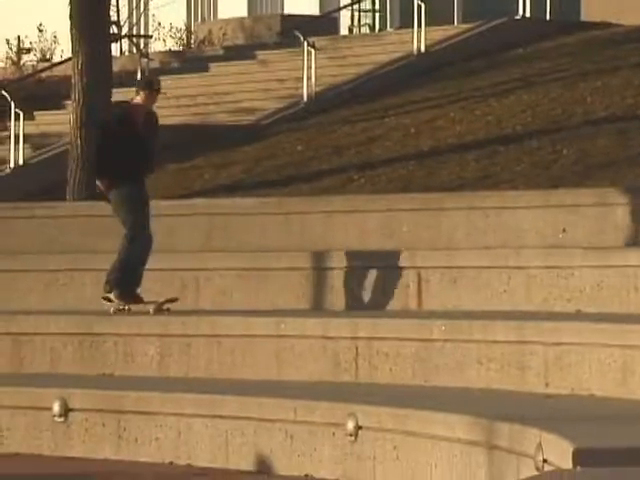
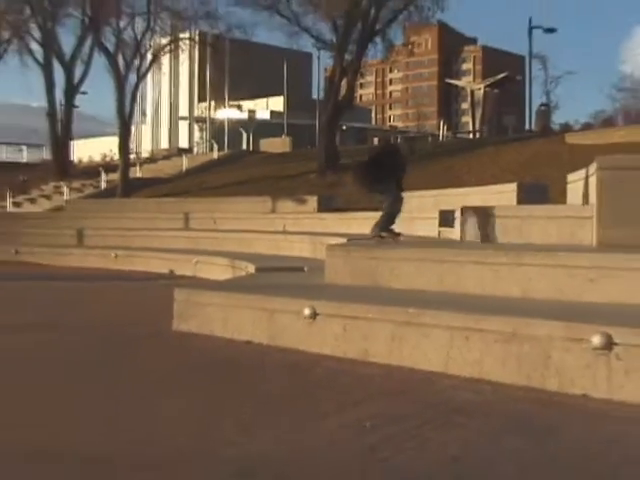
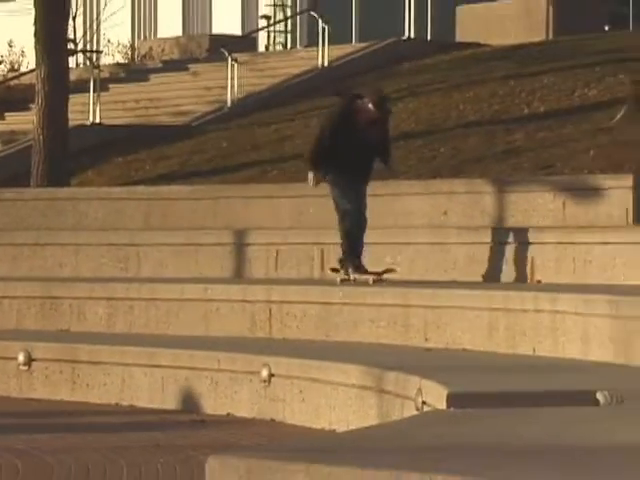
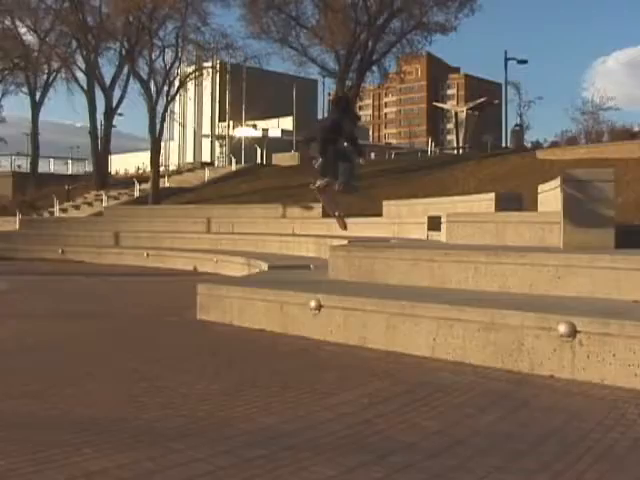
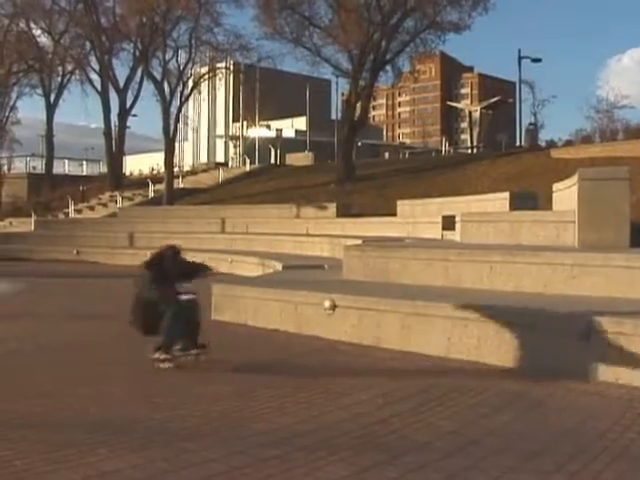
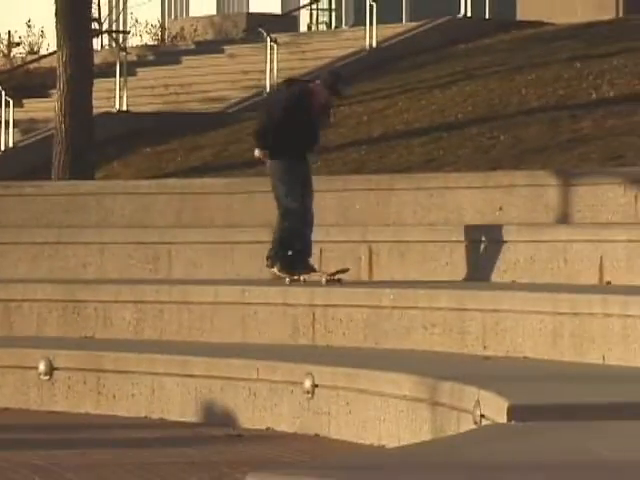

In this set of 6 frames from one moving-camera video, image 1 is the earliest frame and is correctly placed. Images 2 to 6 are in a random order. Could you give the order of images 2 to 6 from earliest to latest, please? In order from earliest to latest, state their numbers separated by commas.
6, 3, 2, 4, 5
